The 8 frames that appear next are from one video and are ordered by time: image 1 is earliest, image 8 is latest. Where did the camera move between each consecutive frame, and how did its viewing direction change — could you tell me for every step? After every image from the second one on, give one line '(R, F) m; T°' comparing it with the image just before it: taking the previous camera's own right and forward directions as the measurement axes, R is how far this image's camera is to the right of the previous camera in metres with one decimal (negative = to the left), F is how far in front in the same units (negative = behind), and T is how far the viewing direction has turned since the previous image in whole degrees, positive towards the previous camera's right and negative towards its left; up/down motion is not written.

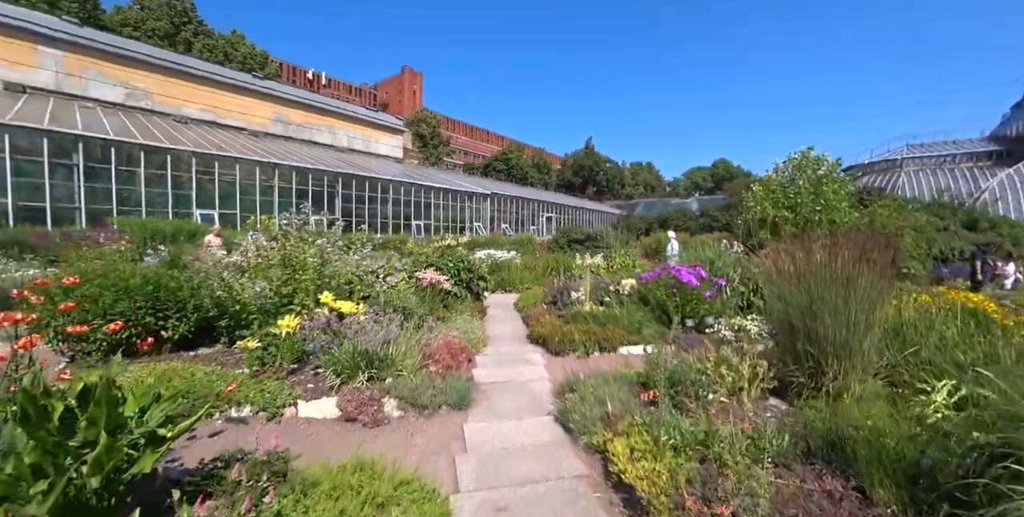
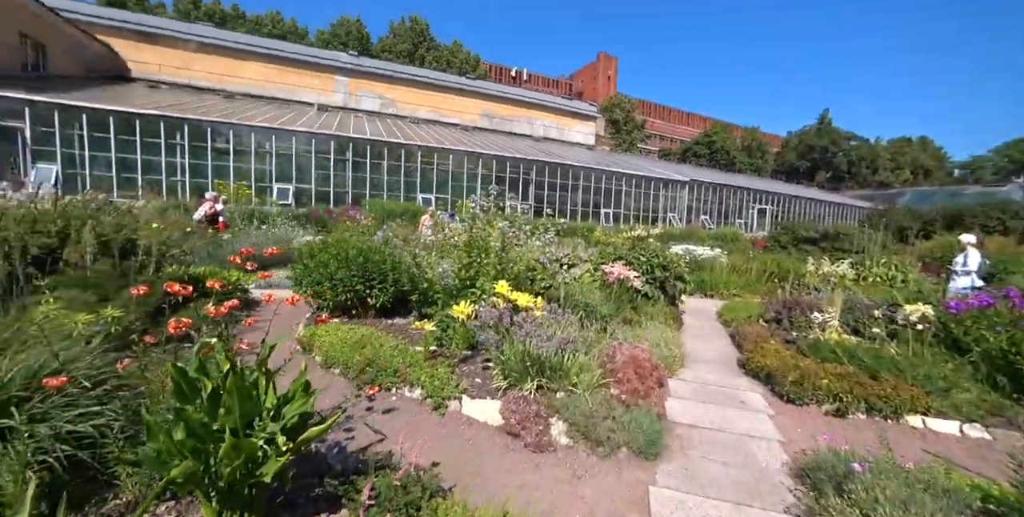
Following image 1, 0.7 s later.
(-0.1, +0.6) m; -24°
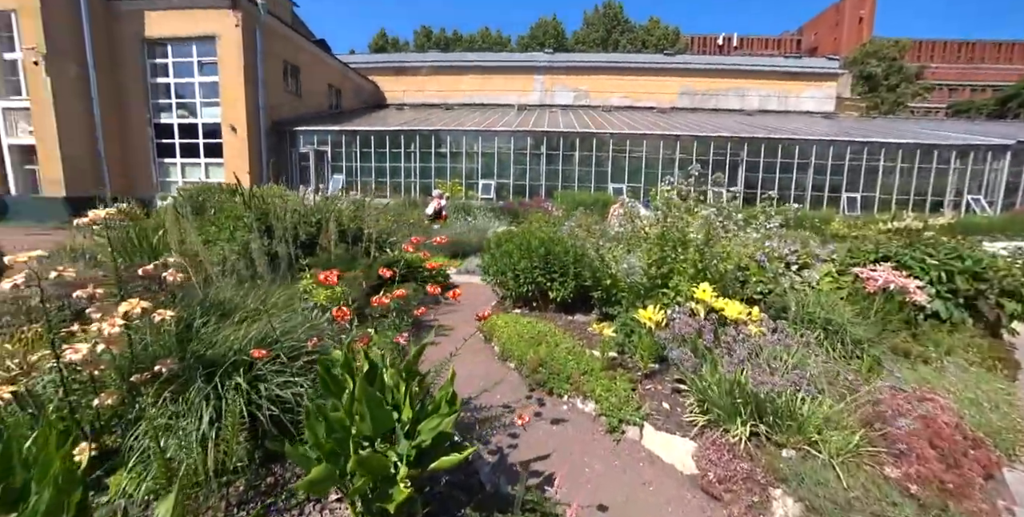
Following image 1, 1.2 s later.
(0.0, +0.5) m; -25°
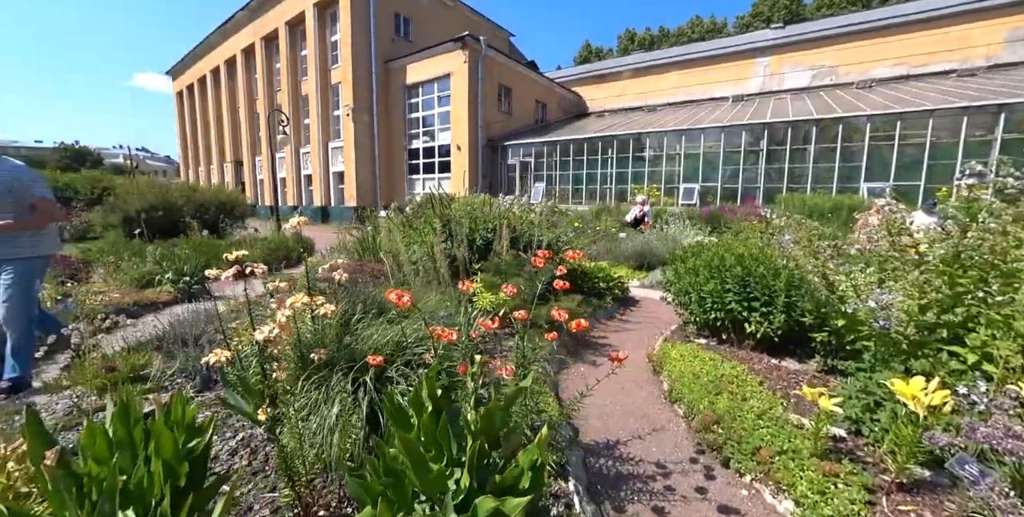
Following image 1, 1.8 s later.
(+0.3, +0.6) m; -27°
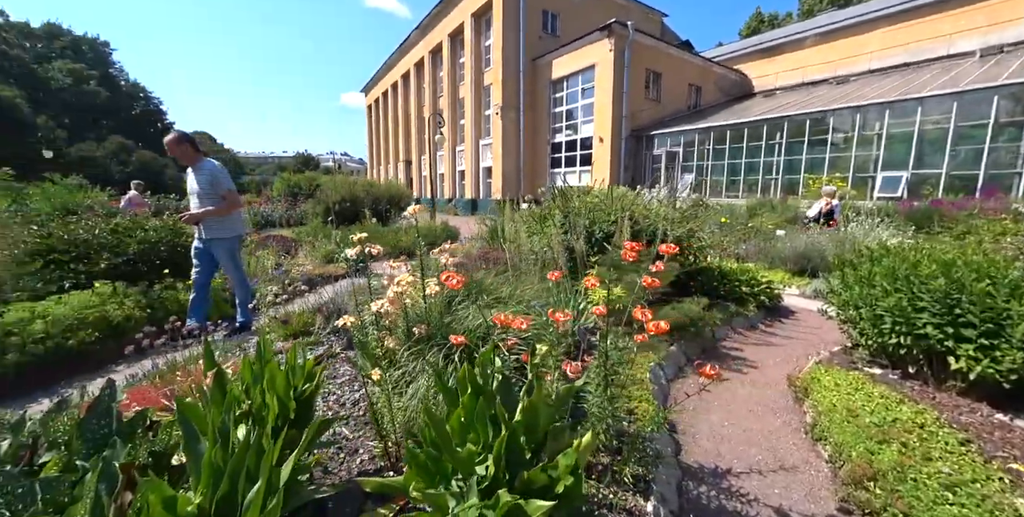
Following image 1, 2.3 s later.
(+0.4, +0.2) m; -21°
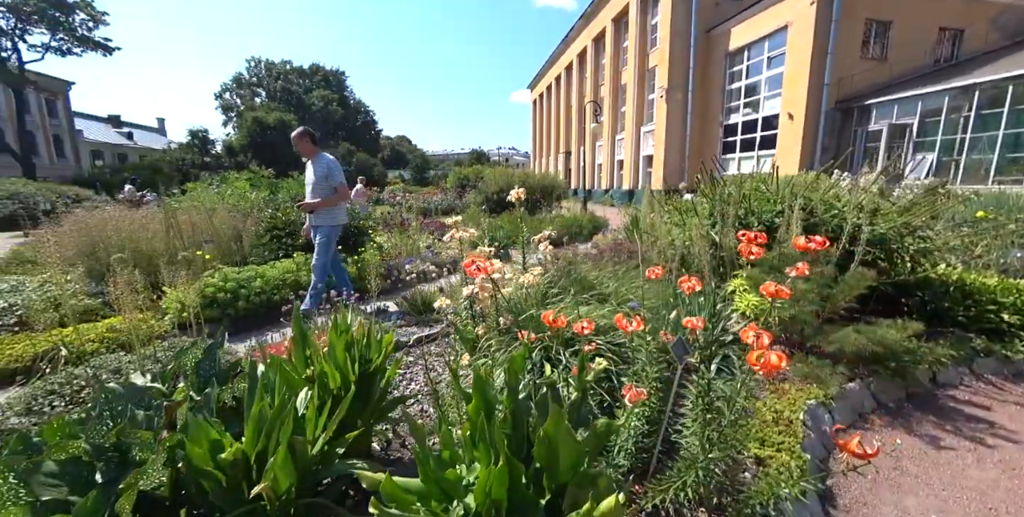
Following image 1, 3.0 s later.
(+0.4, +0.5) m; -23°
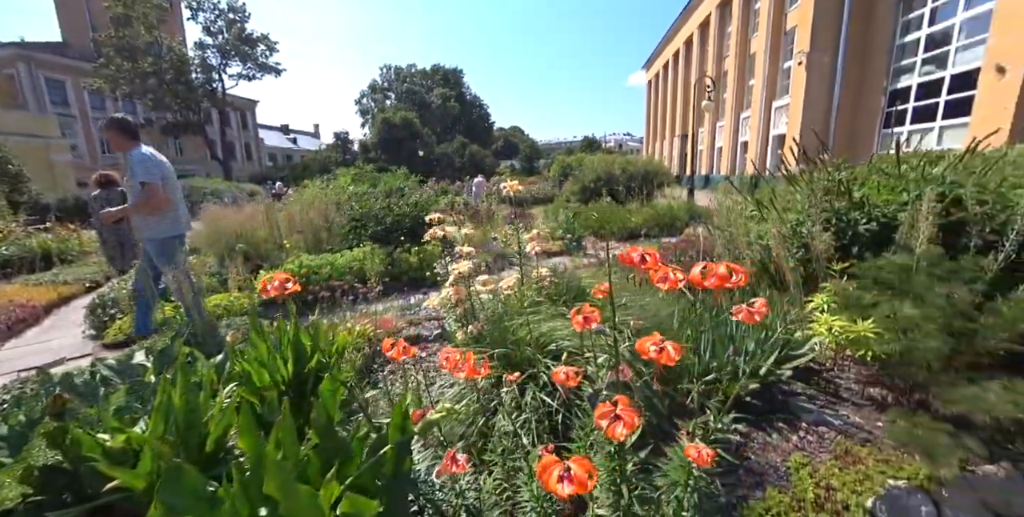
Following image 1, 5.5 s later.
(+0.8, +0.5) m; -17°
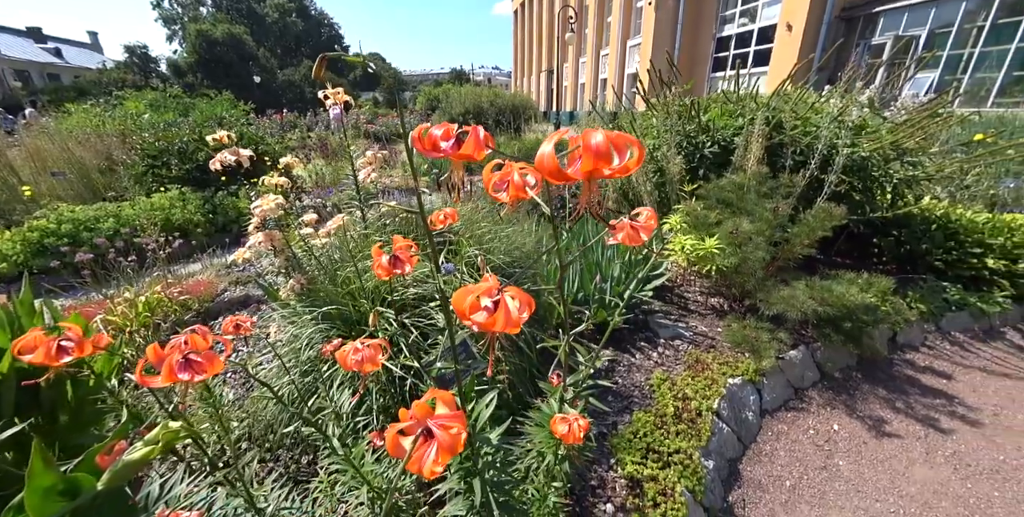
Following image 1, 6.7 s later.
(+0.1, +0.2) m; +15°
